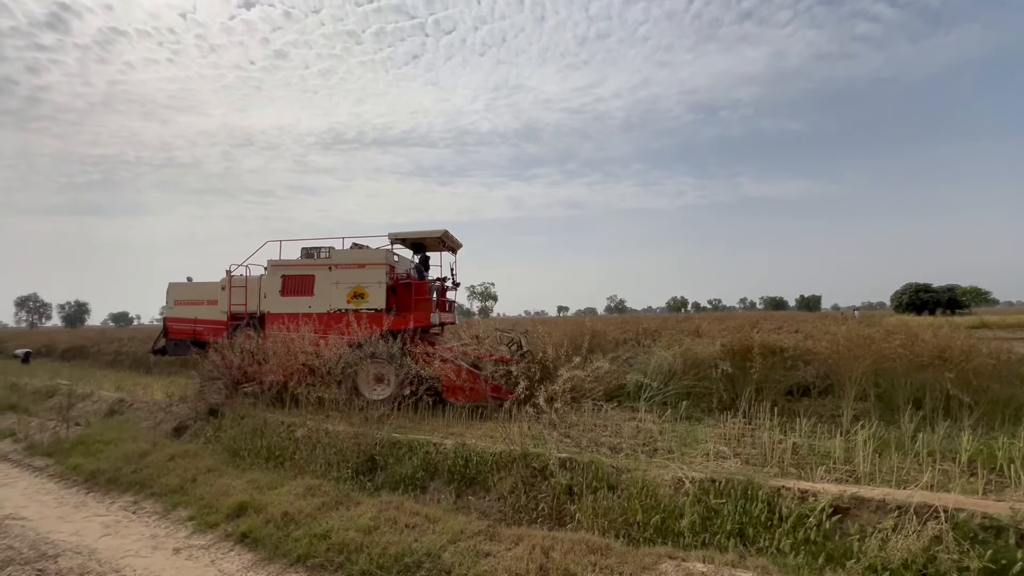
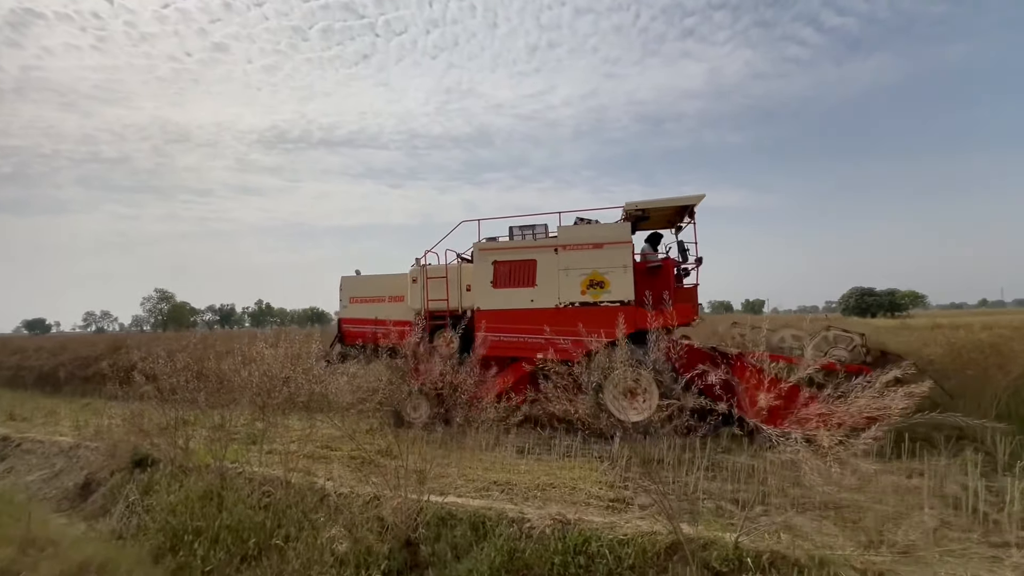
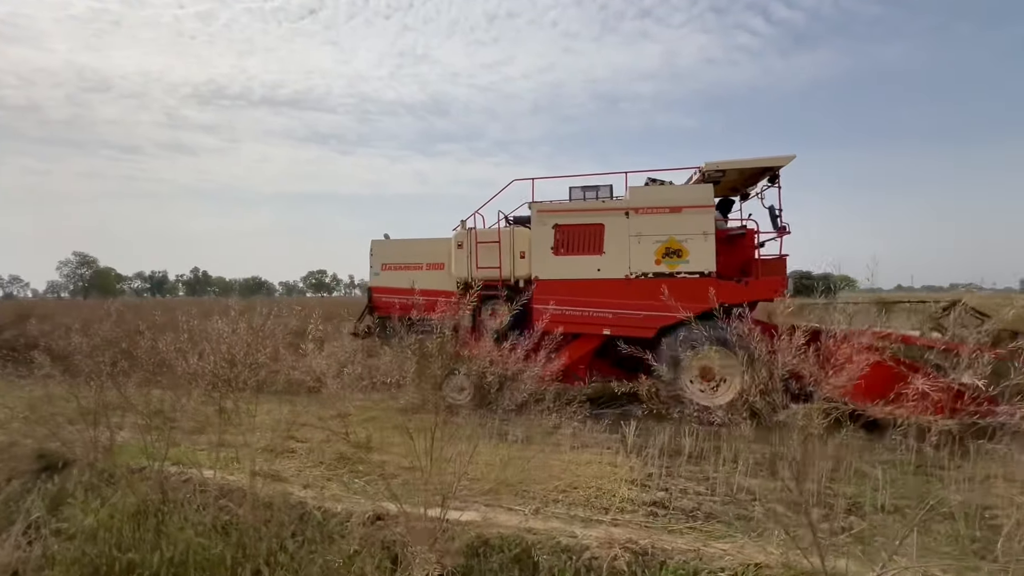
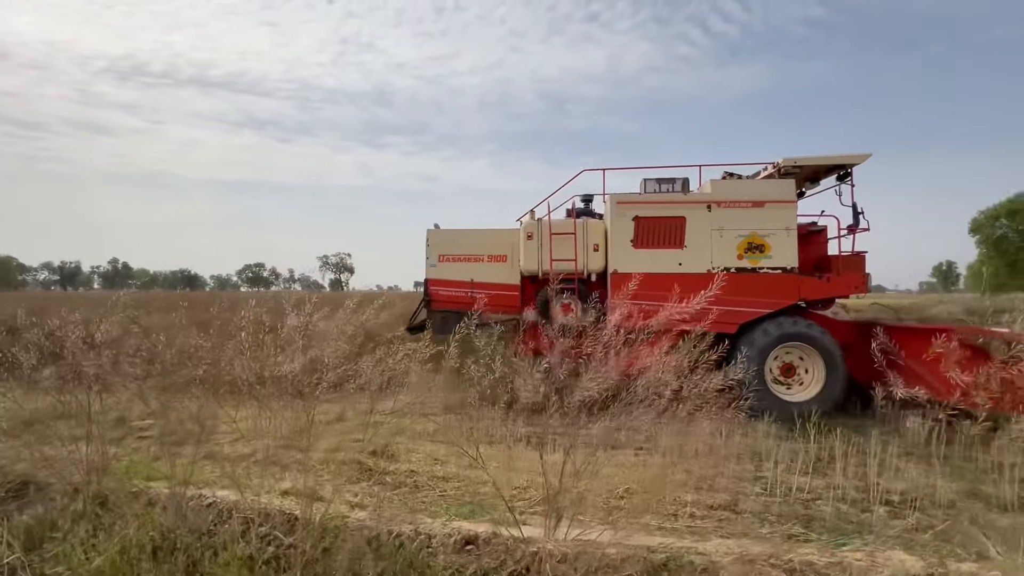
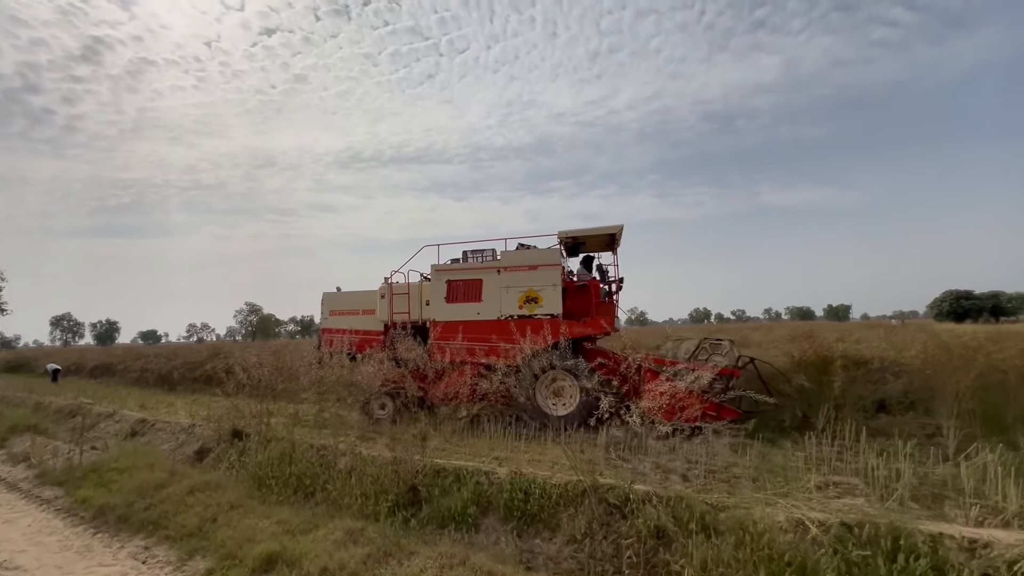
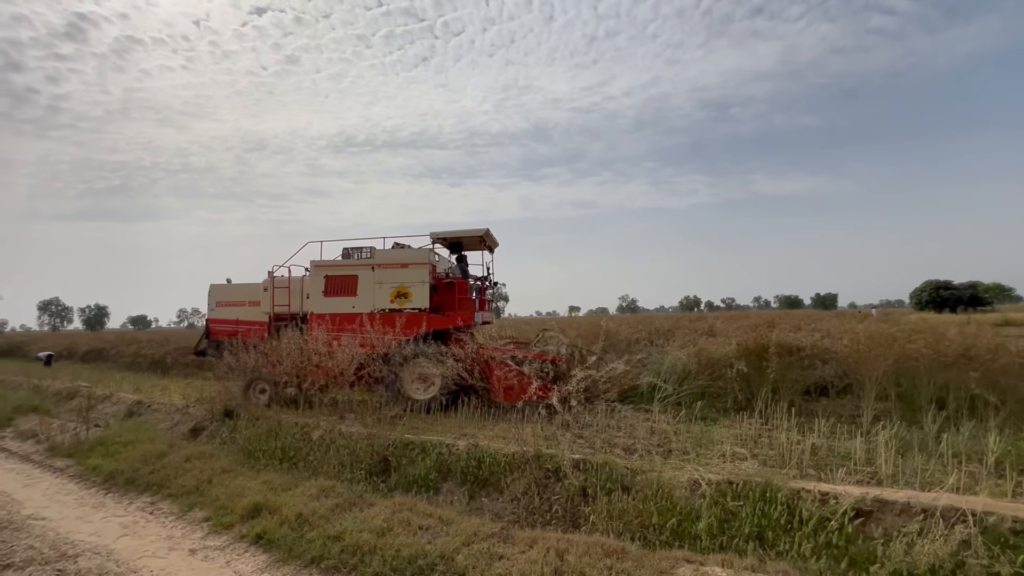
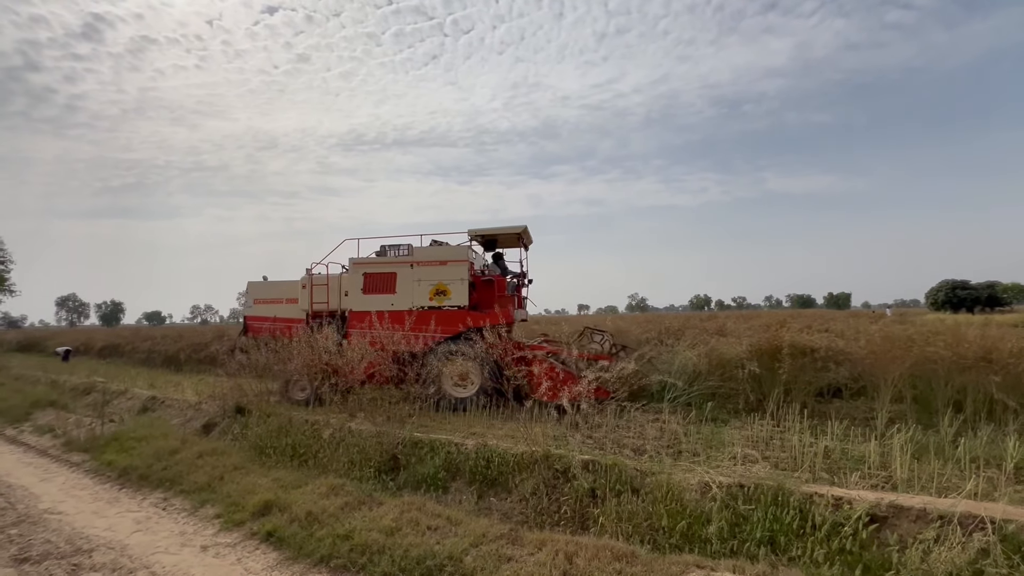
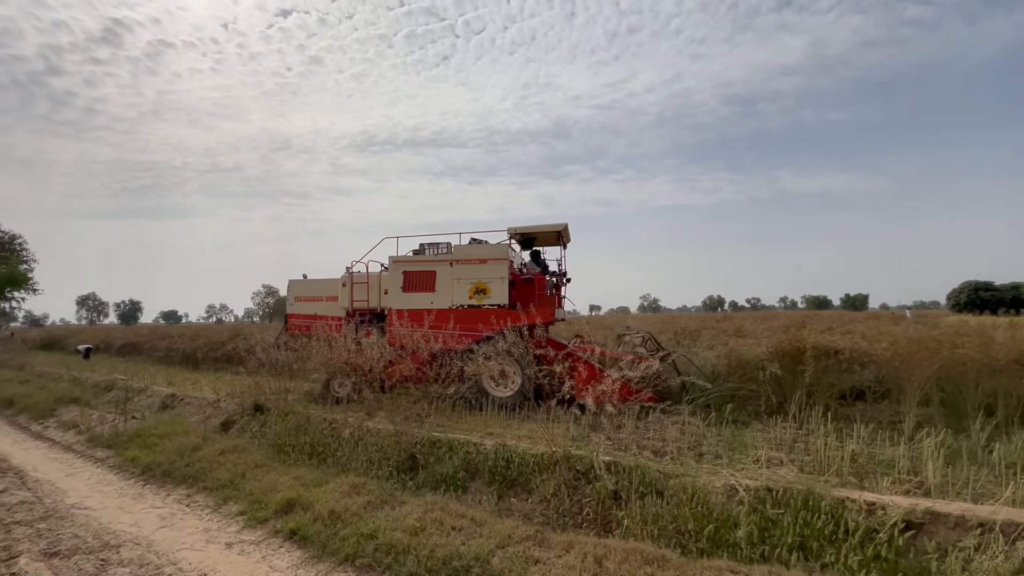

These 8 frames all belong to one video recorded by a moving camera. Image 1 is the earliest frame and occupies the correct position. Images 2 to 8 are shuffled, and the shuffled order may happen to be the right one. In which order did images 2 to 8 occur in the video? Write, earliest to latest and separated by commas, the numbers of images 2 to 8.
6, 7, 8, 5, 2, 3, 4
